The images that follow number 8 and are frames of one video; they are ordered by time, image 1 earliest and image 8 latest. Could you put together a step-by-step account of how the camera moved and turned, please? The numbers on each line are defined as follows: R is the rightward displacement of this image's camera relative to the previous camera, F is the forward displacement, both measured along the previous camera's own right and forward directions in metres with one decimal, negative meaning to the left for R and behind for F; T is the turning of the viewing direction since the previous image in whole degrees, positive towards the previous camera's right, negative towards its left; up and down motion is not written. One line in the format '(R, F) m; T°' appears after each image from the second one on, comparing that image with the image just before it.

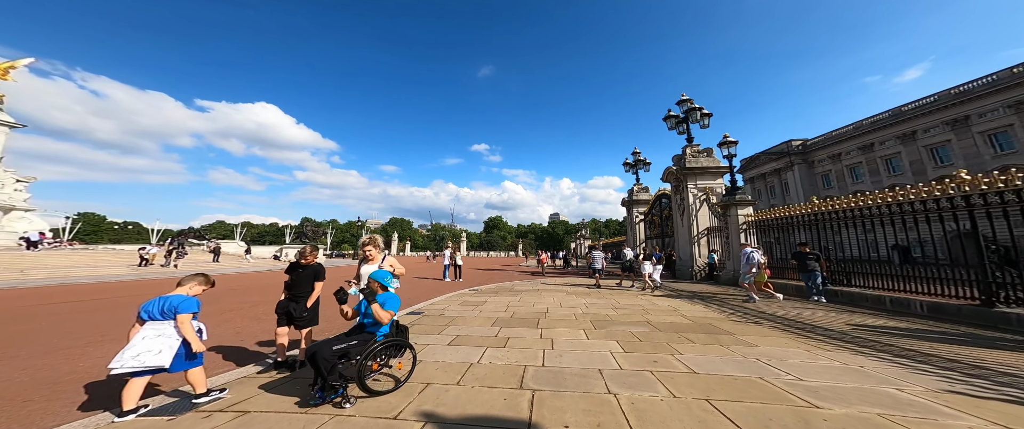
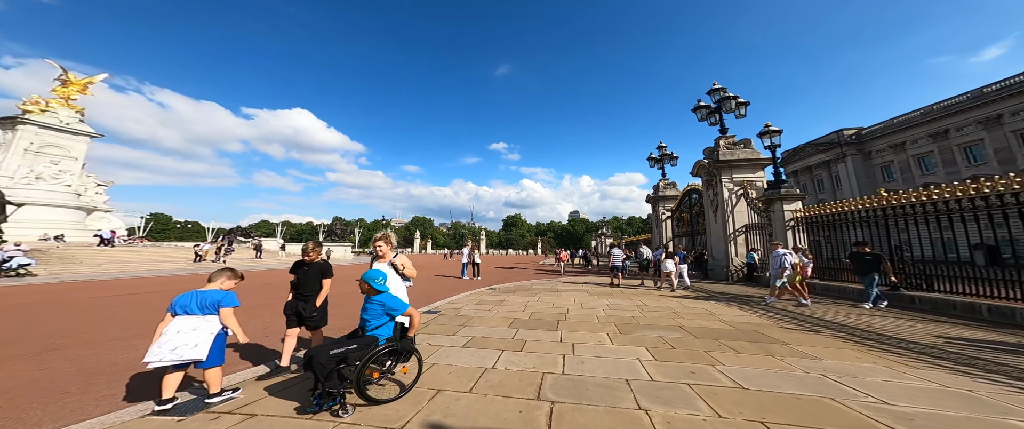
(0.0, +0.3) m; -4°
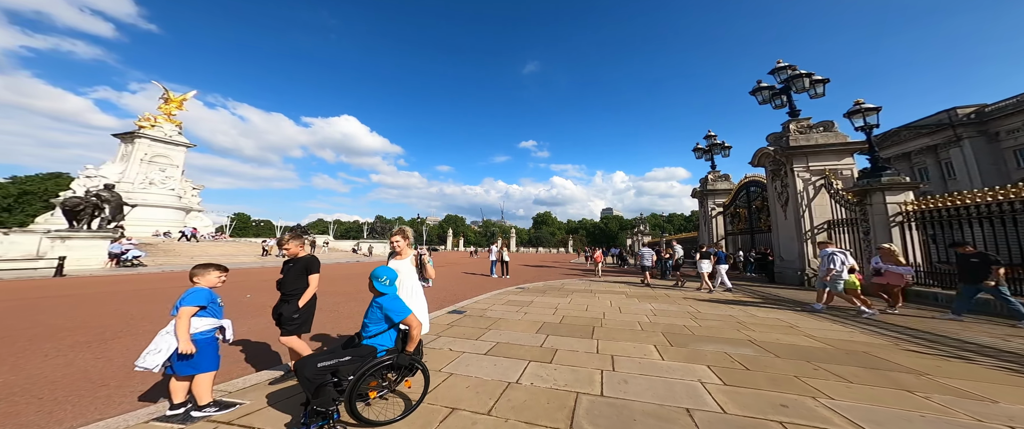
(+0.1, +0.5) m; -7°
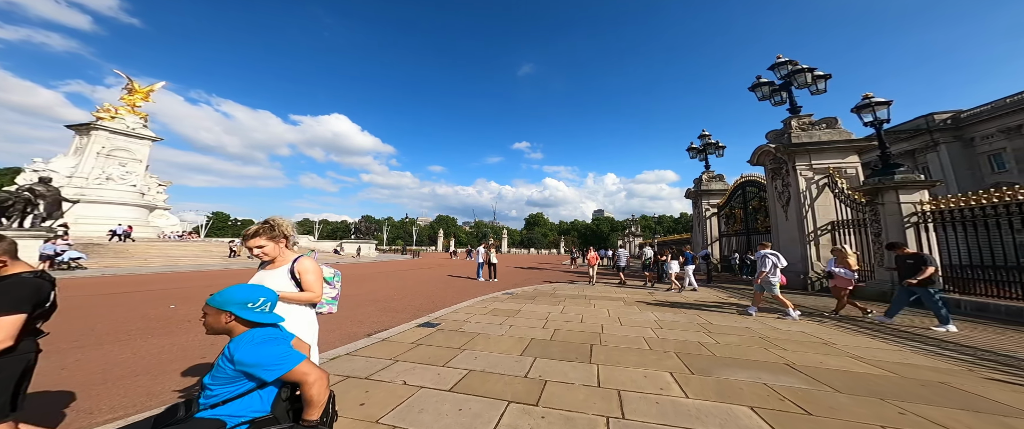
(+0.1, +0.8) m; +1°
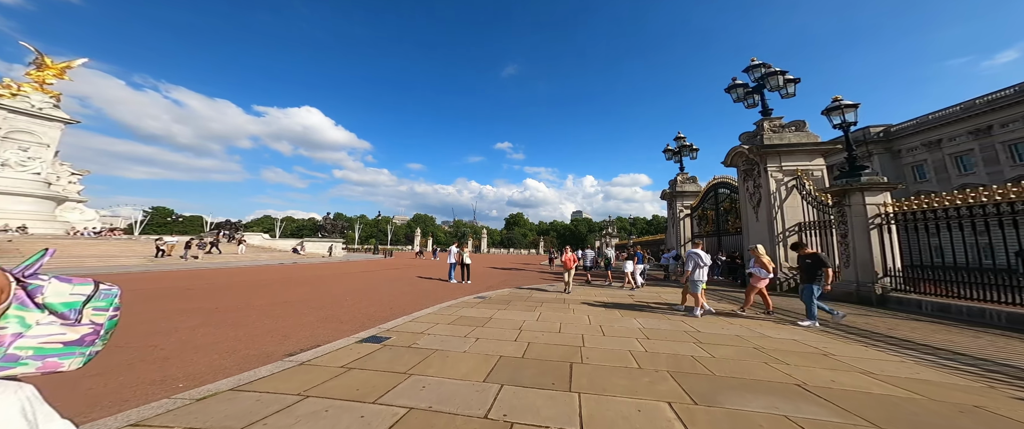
(+0.1, +0.7) m; +4°
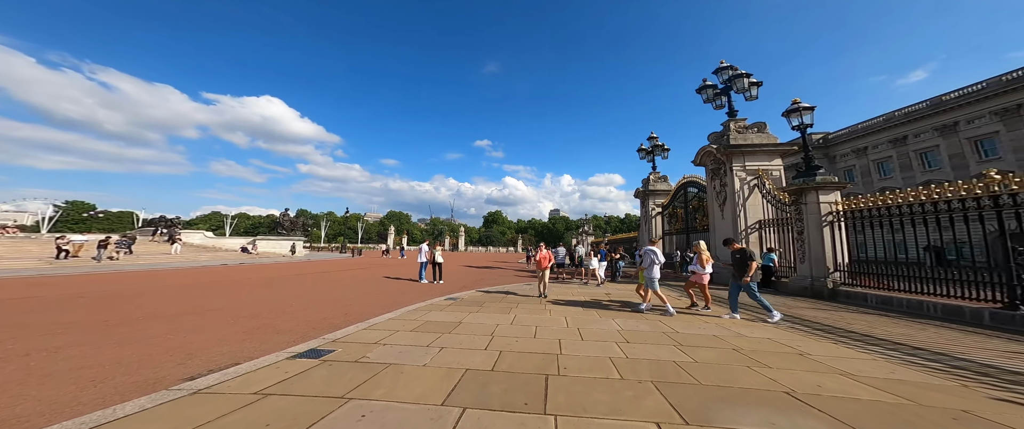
(0.0, +0.4) m; +5°
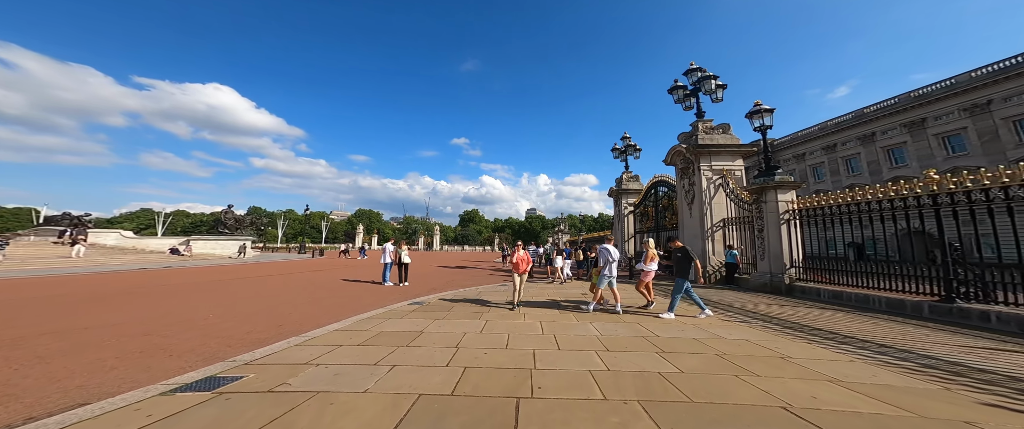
(0.0, +0.4) m; +5°
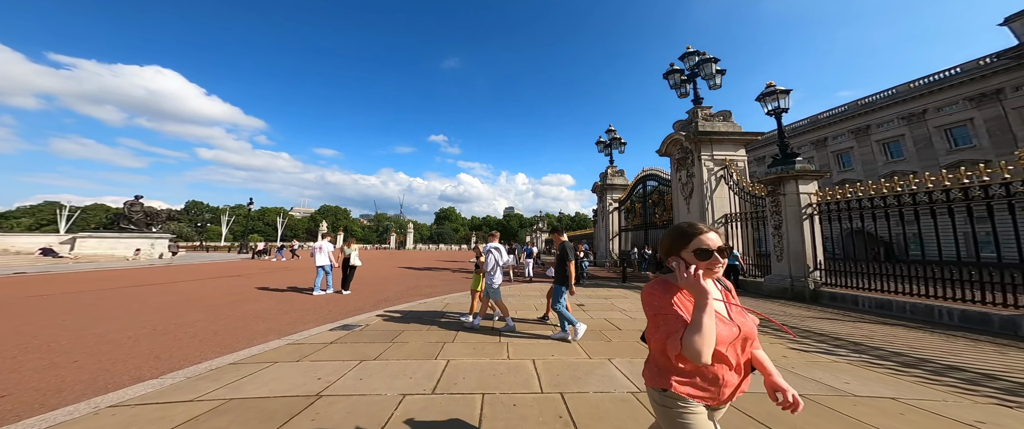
(0.0, +2.0) m; +4°
